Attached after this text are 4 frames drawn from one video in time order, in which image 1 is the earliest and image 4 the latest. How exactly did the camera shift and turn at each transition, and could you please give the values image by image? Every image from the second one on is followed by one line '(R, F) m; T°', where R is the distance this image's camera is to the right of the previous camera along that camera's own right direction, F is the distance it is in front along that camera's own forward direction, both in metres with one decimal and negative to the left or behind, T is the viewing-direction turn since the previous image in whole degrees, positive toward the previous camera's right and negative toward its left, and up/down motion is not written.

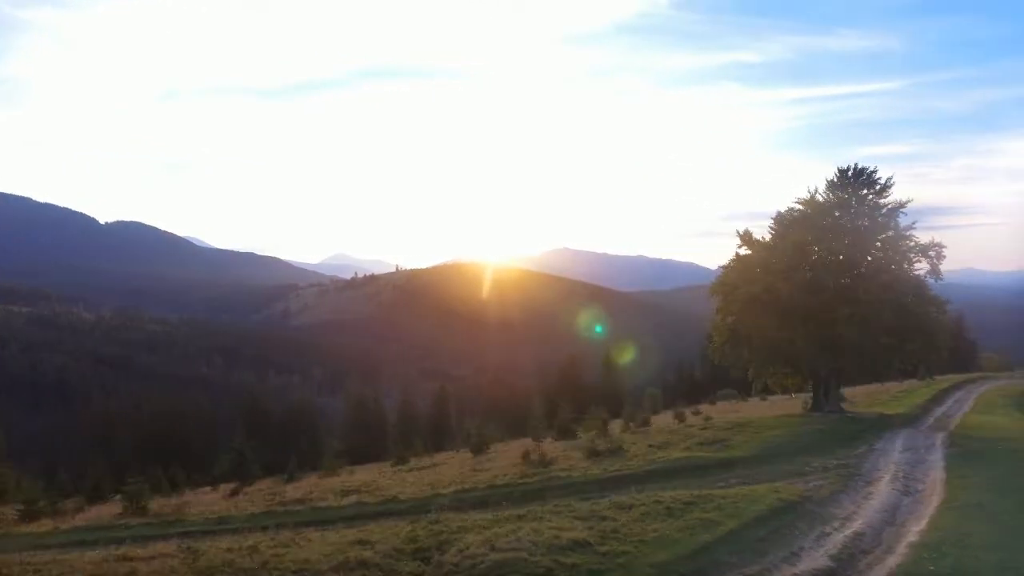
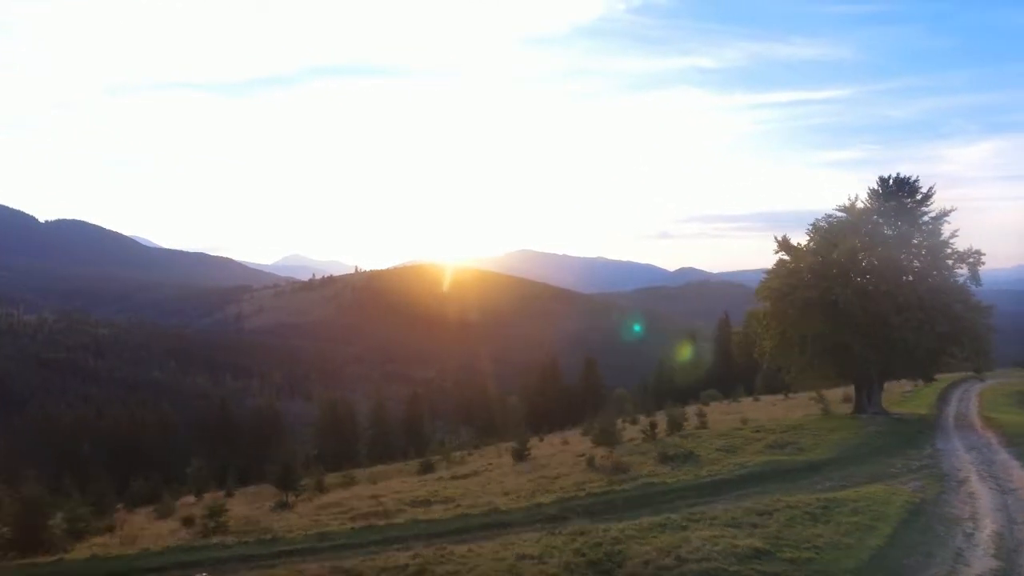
(-2.2, +0.1) m; +4°
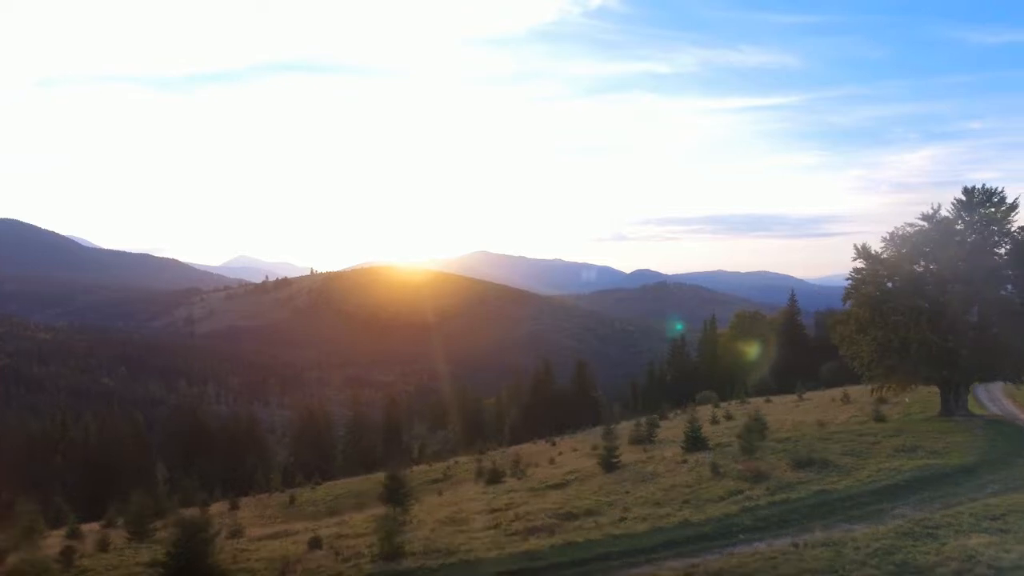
(-3.4, +0.3) m; +5°
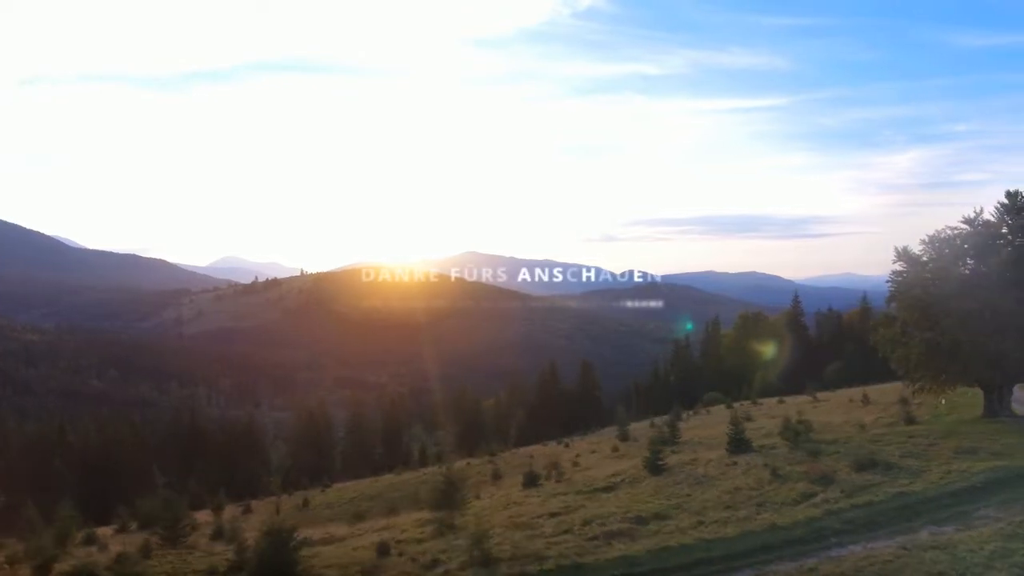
(-1.5, 0.0) m; +1°
